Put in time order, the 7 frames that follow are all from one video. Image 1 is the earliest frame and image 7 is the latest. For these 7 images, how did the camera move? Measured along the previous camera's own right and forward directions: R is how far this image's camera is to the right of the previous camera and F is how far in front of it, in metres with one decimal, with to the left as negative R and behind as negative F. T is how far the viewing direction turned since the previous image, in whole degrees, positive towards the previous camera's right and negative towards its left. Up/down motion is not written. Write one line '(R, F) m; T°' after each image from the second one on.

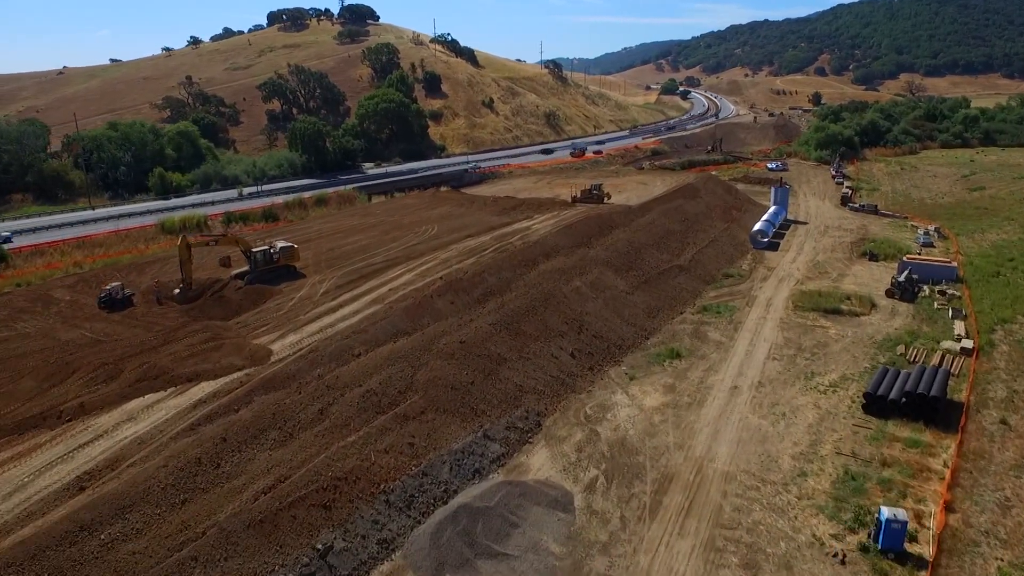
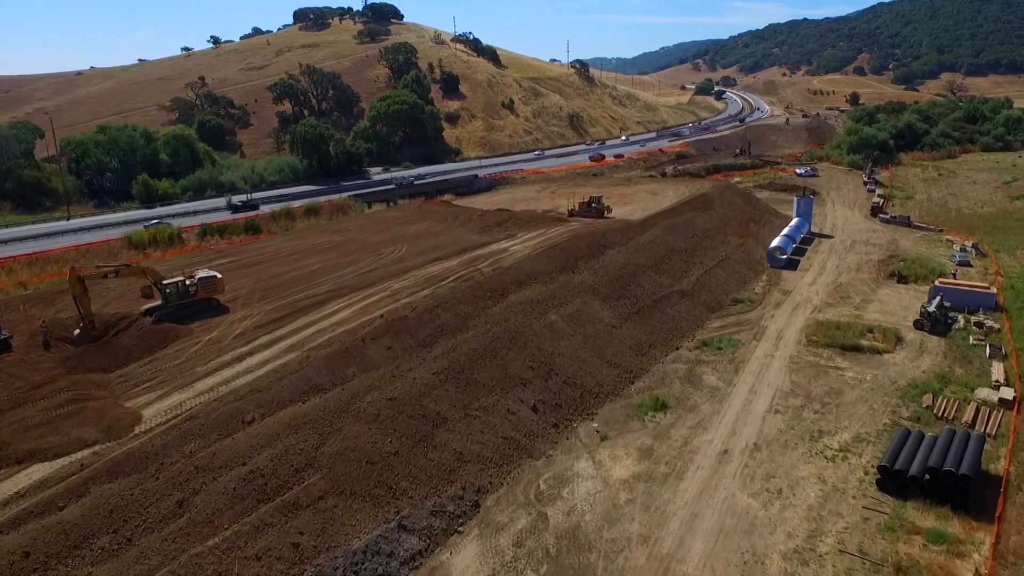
(+2.7, +4.0) m; -2°
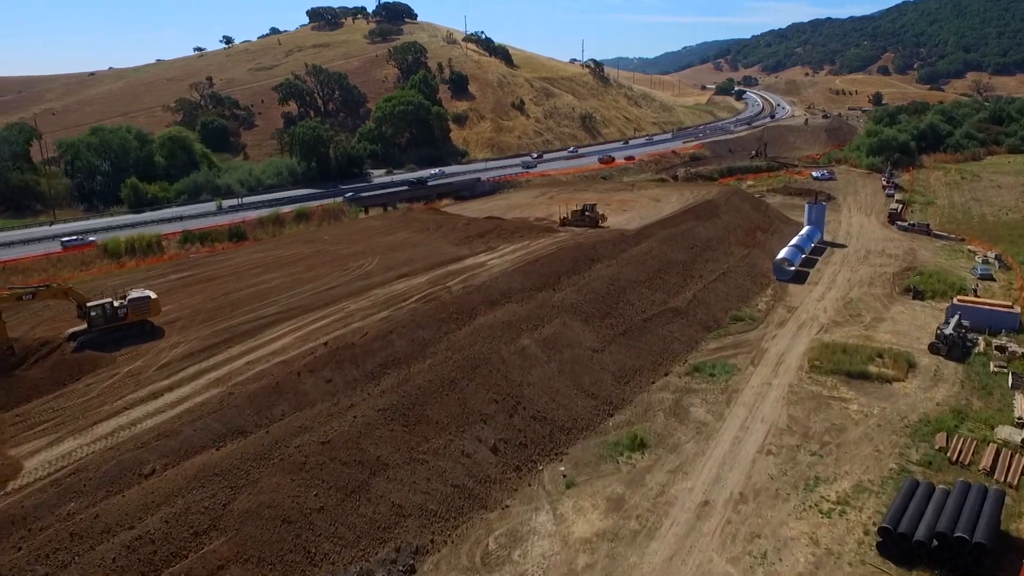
(+1.9, +2.5) m; -2°
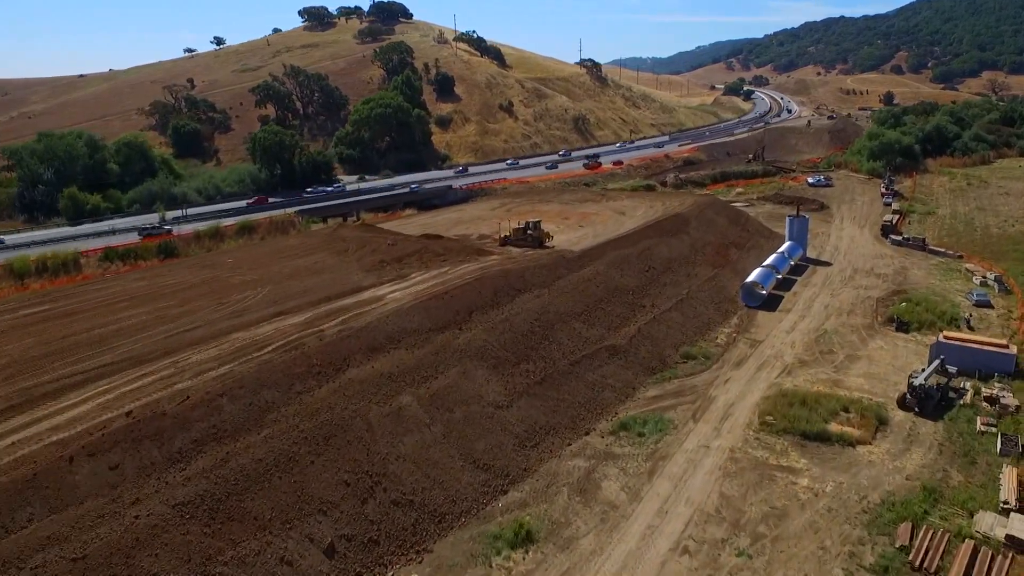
(+4.3, +4.4) m; -1°
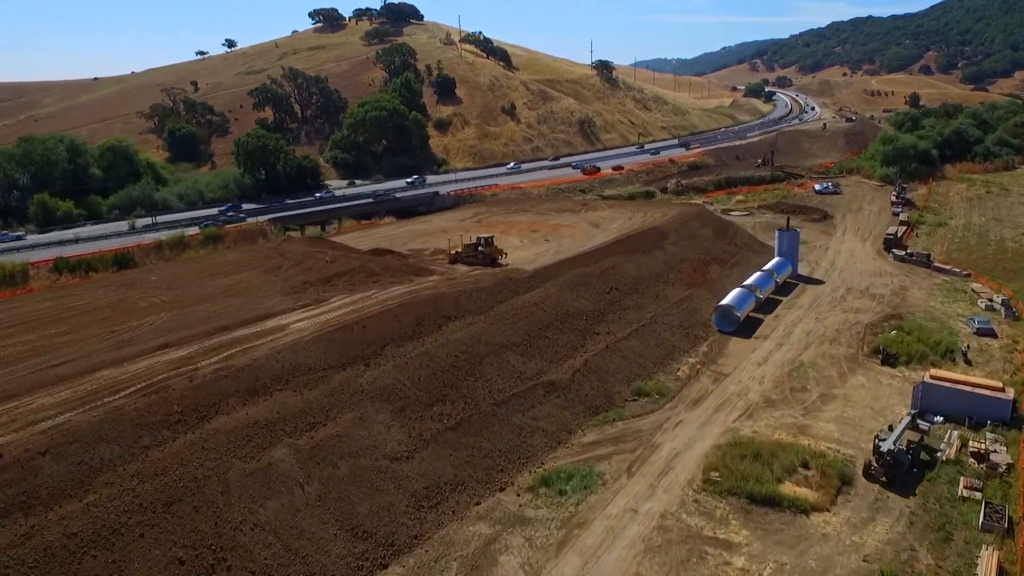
(+3.6, +3.0) m; -2°
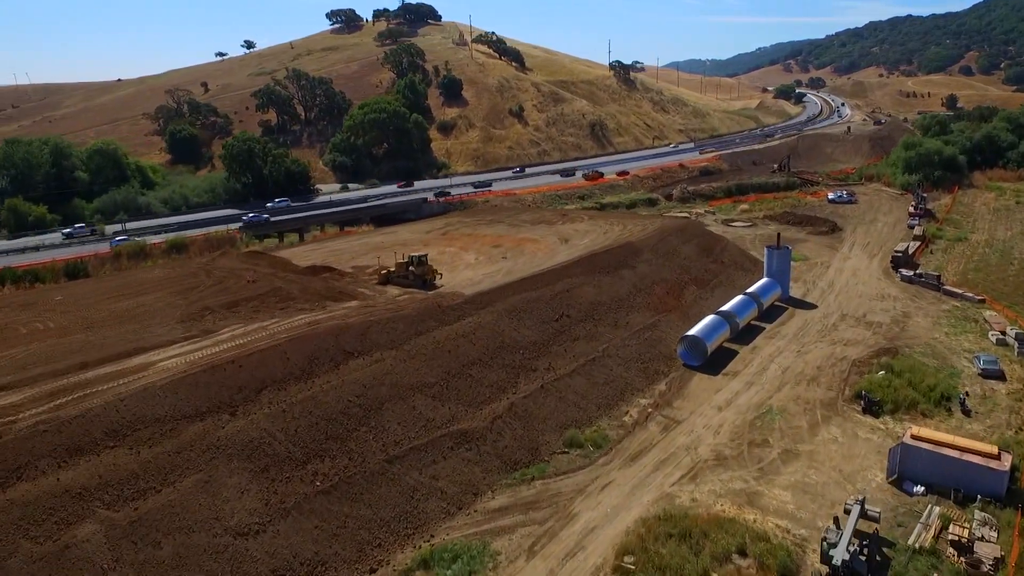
(+4.0, +3.5) m; -2°
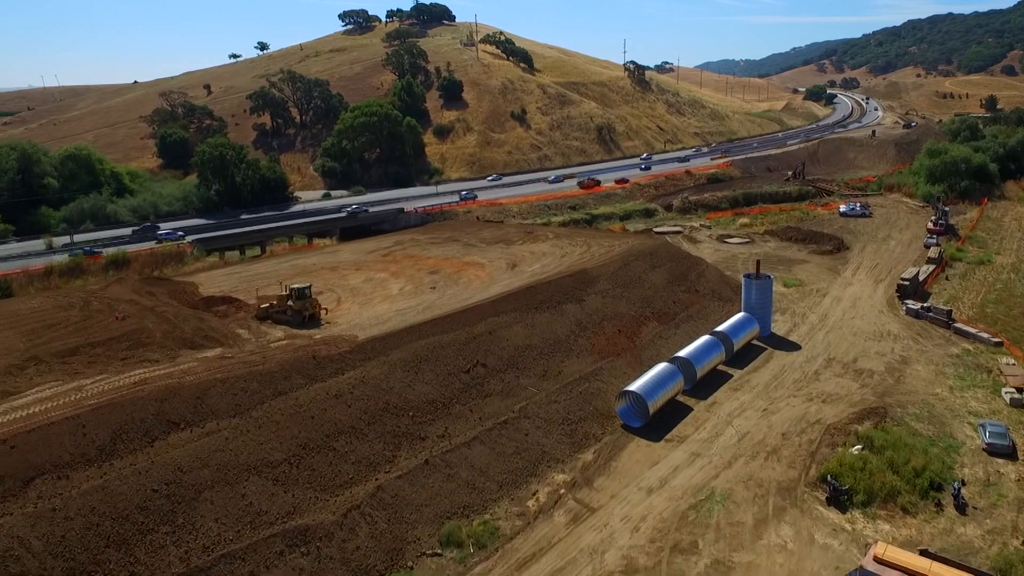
(+4.6, +4.7) m; -2°
